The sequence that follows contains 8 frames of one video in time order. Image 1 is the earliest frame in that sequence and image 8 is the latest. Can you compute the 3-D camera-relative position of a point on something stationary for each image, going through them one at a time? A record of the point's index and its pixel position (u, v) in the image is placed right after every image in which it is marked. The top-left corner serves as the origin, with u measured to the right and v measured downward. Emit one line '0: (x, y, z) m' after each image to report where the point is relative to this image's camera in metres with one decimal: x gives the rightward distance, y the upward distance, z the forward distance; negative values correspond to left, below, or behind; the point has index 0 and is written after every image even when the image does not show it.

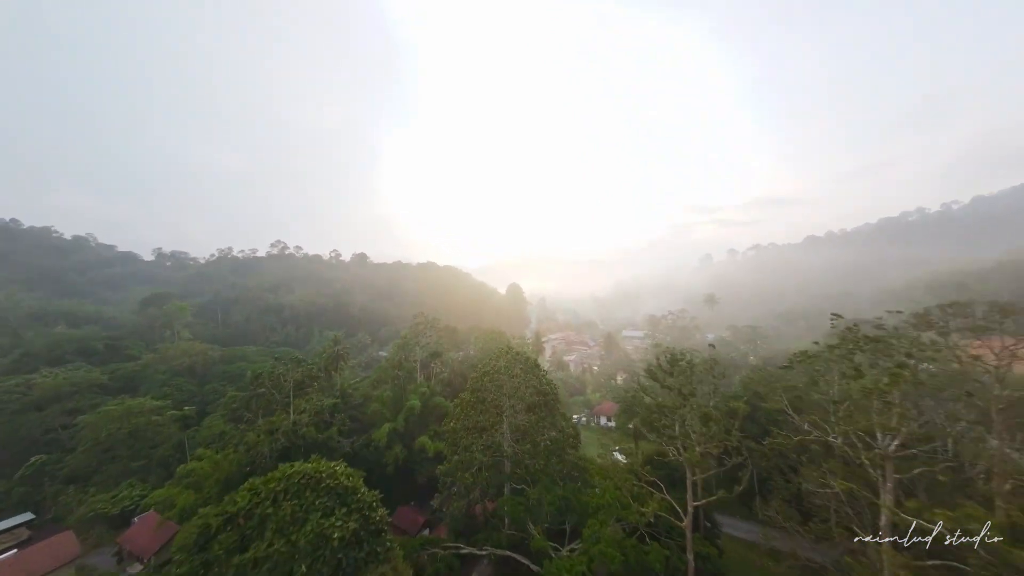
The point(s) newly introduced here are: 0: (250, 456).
0: (-12.4, -8.0, +13.5) m
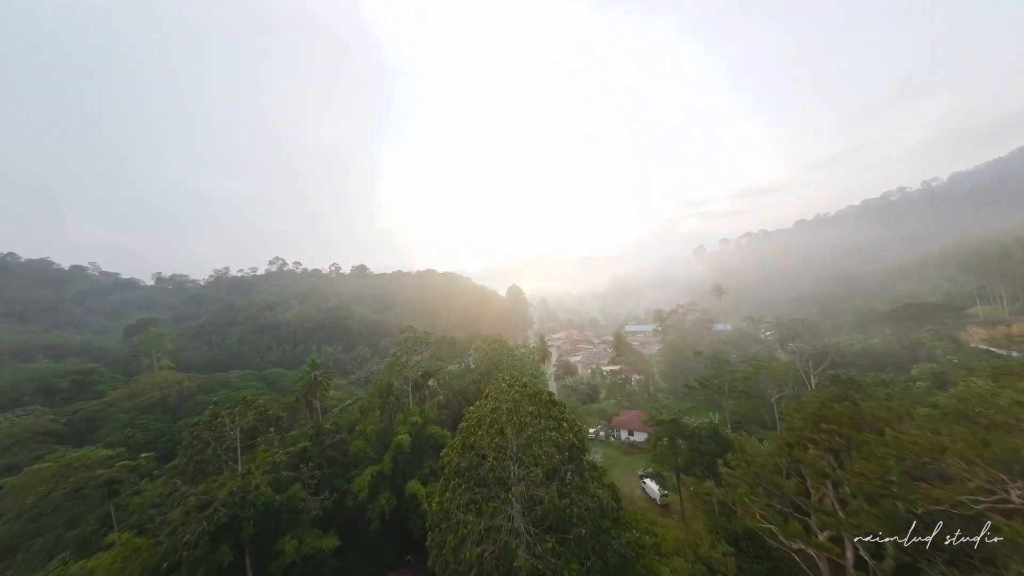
0: (-11.9, -8.9, +10.1) m
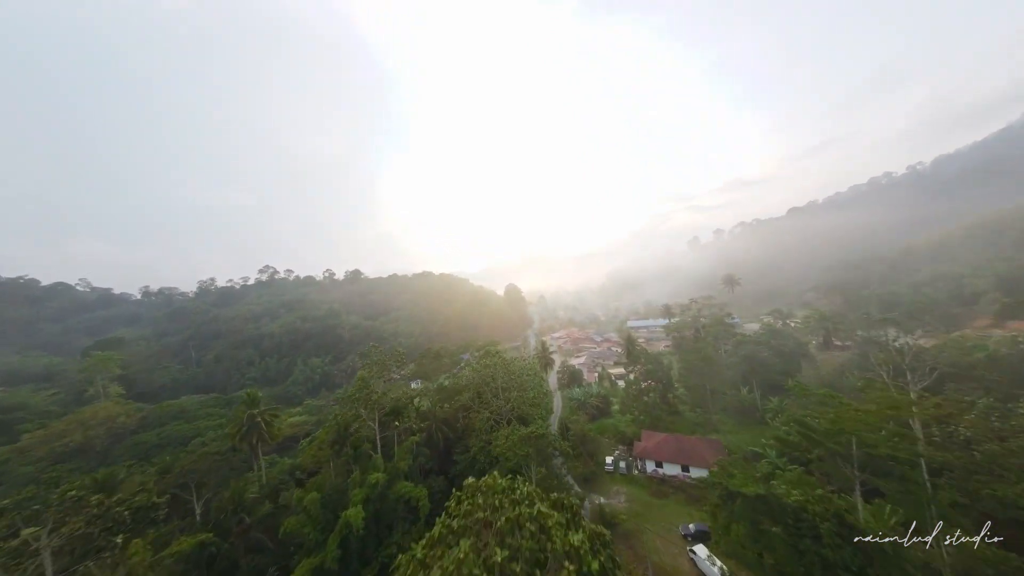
0: (-12.1, -9.6, +5.3) m
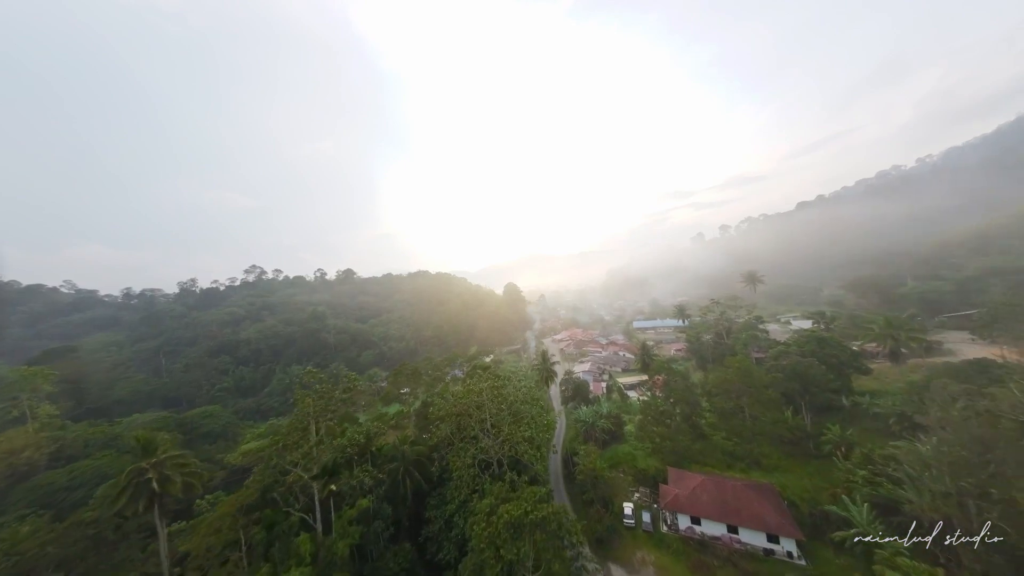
0: (-12.6, -9.9, +0.3) m
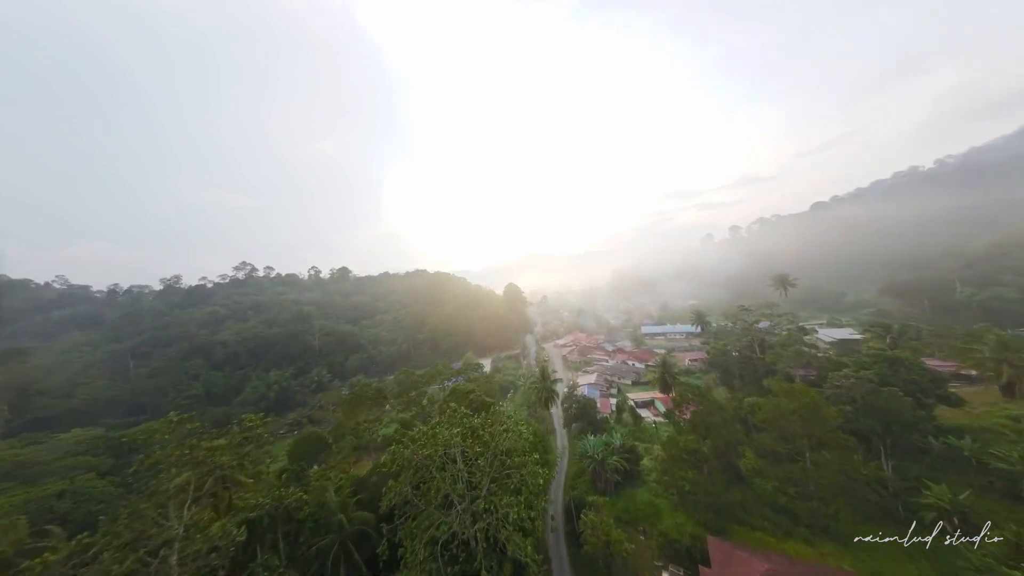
0: (-13.5, -9.9, -4.7) m
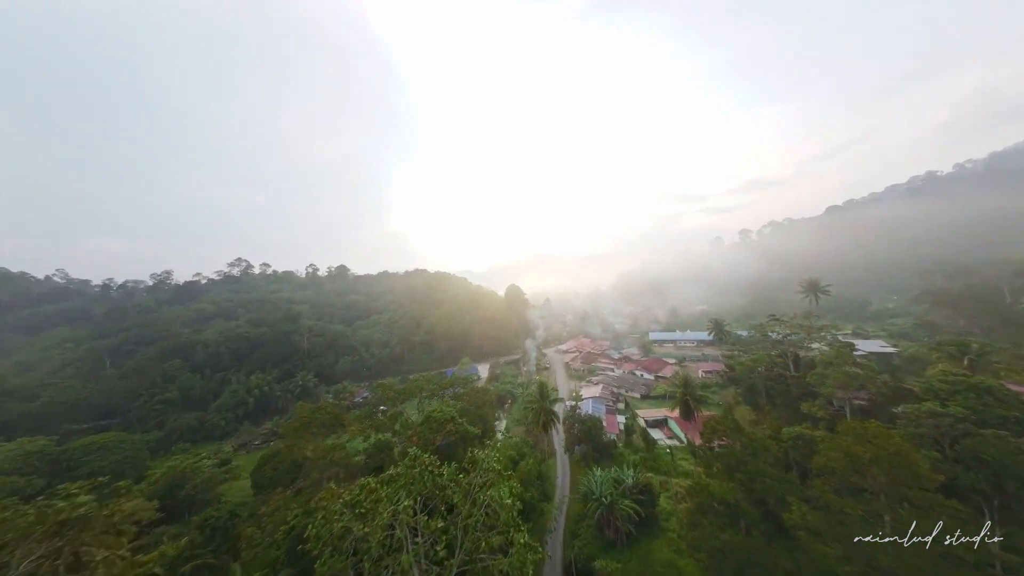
0: (-14.4, -9.7, -8.2) m
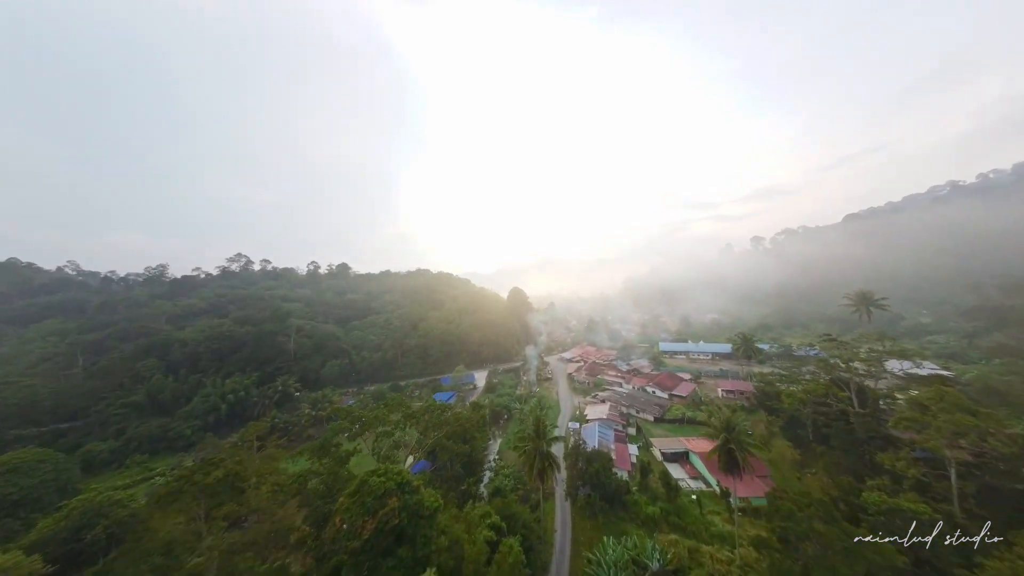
0: (-15.8, -9.3, -12.5) m
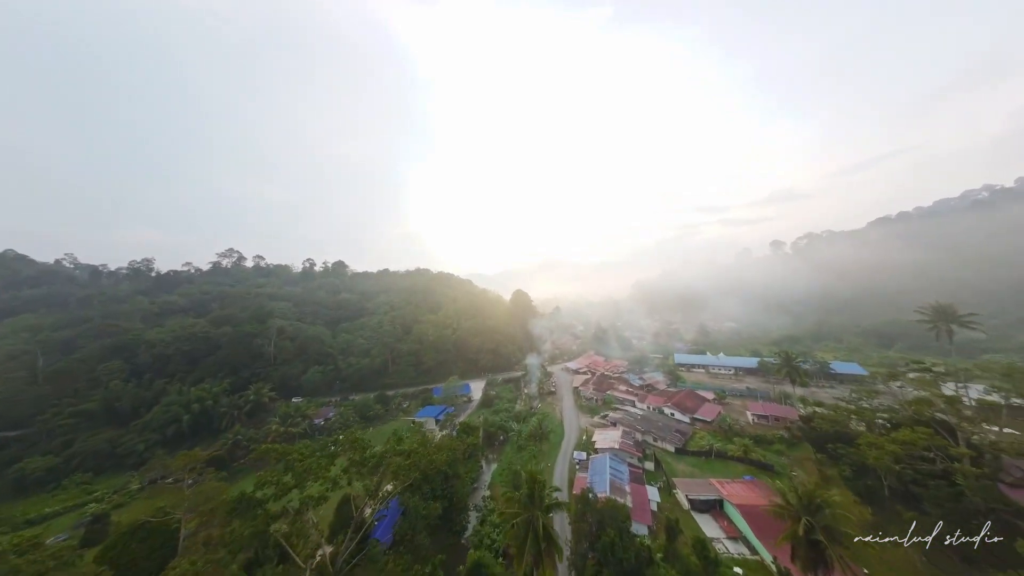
0: (-16.8, -9.1, -17.3) m
